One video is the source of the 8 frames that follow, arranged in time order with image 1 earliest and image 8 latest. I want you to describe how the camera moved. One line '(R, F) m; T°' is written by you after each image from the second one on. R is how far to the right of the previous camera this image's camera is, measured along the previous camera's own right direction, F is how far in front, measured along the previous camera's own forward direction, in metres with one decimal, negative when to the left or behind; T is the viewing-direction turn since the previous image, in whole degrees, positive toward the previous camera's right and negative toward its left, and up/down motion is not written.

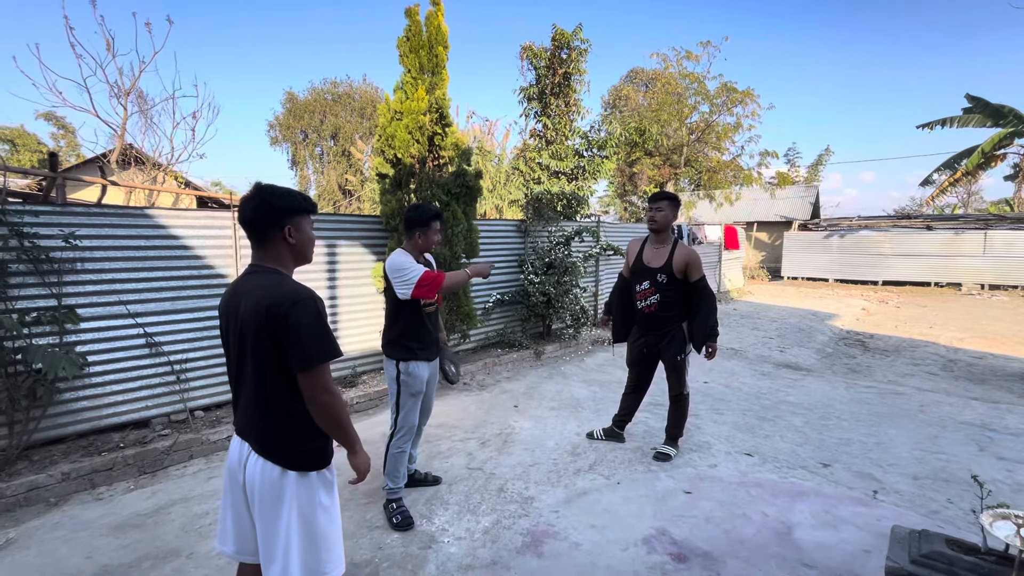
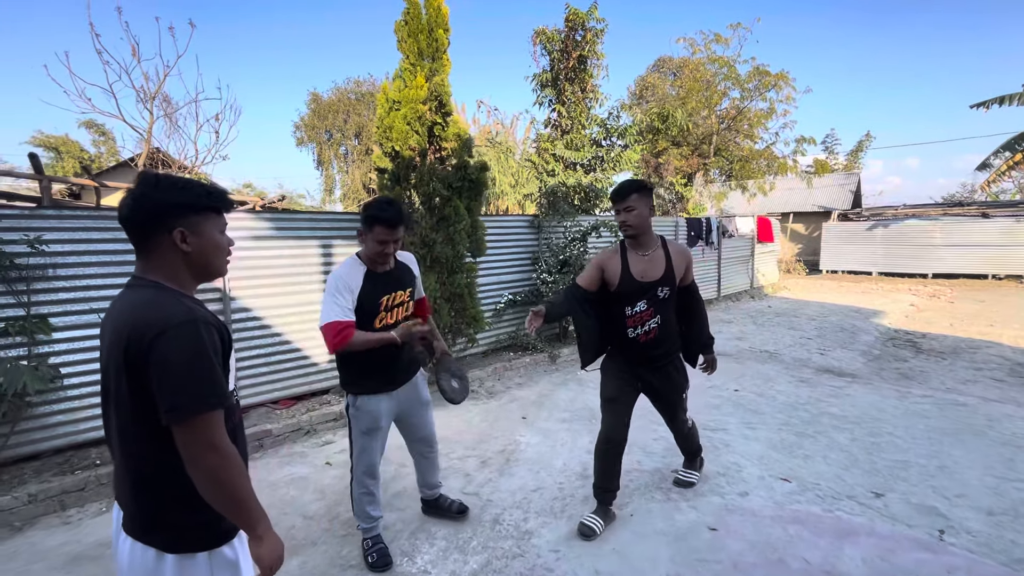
(+0.2, +0.4) m; -3°
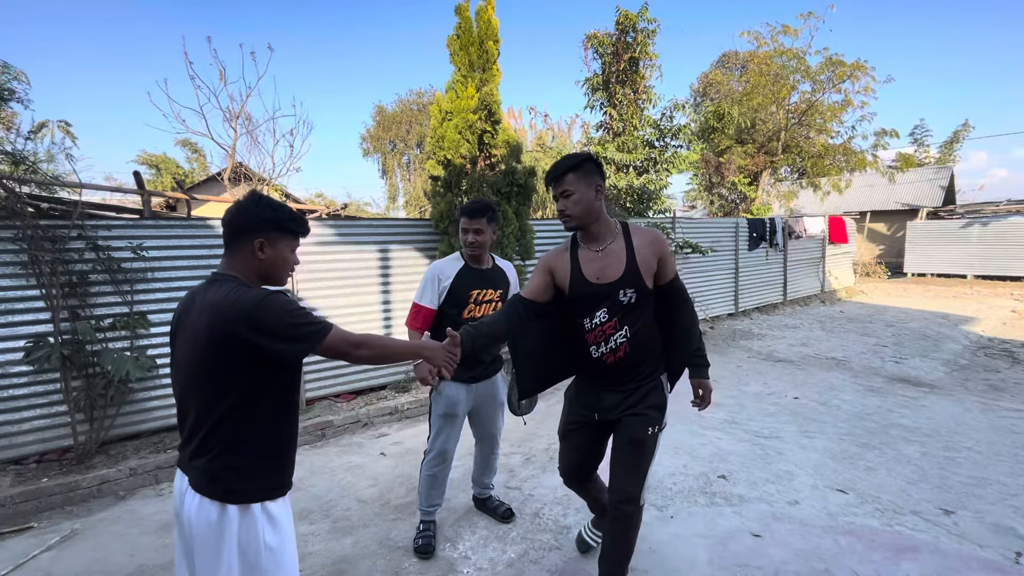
(+0.1, -0.1) m; -7°
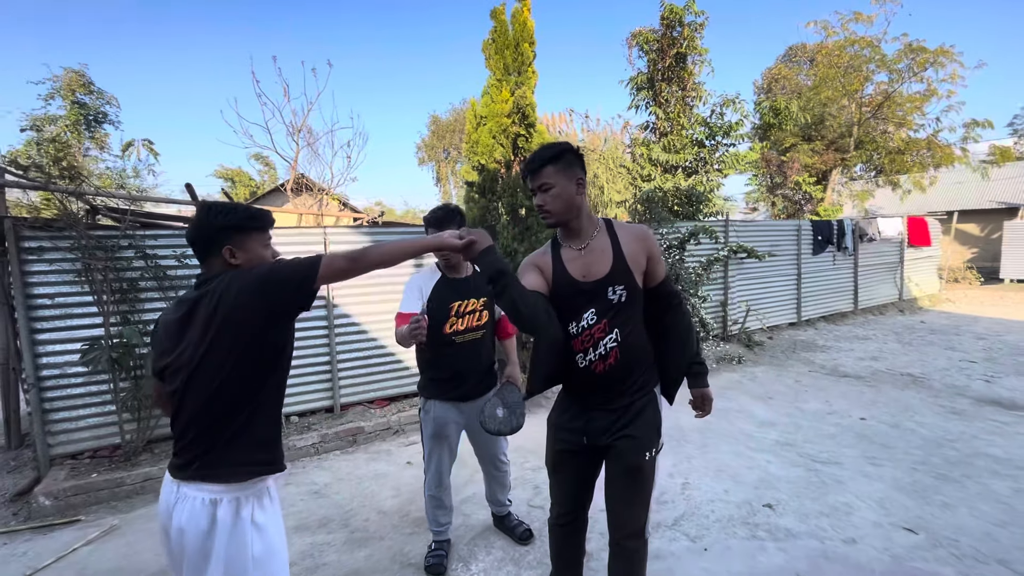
(+0.2, +0.2) m; -6°
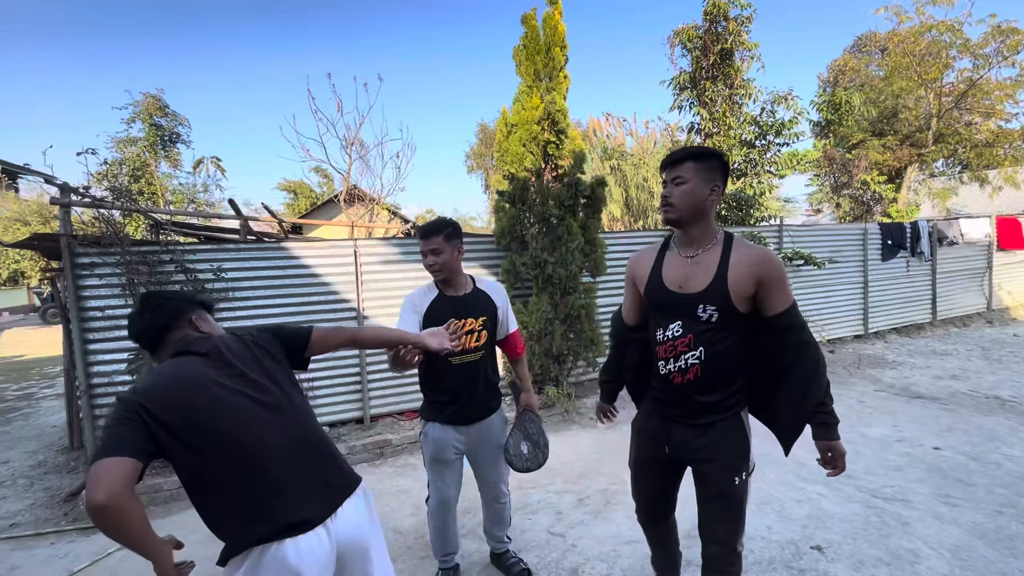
(+0.2, +0.2) m; -6°
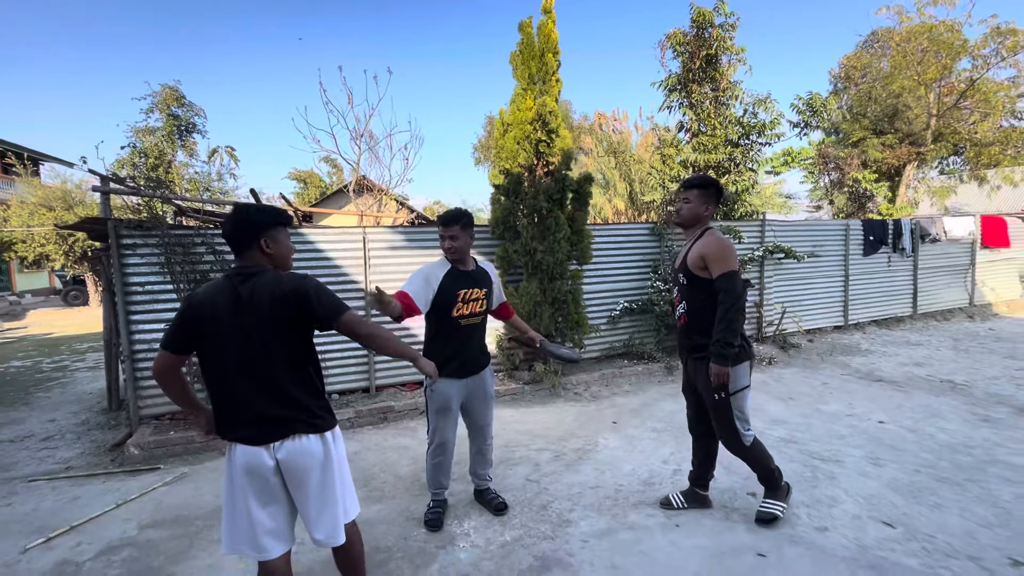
(+0.2, -0.5) m; -1°
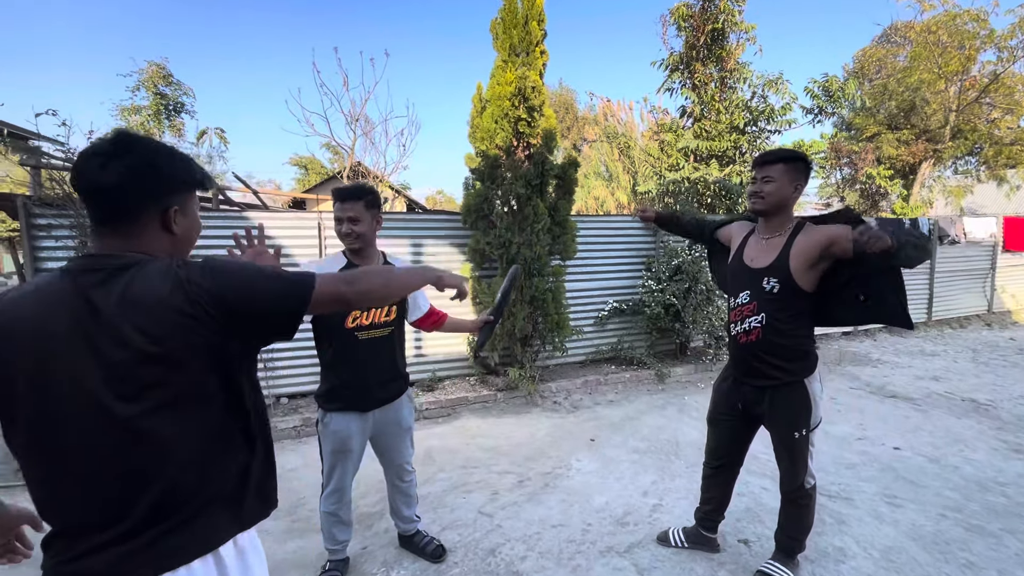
(+0.3, +0.6) m; 0°
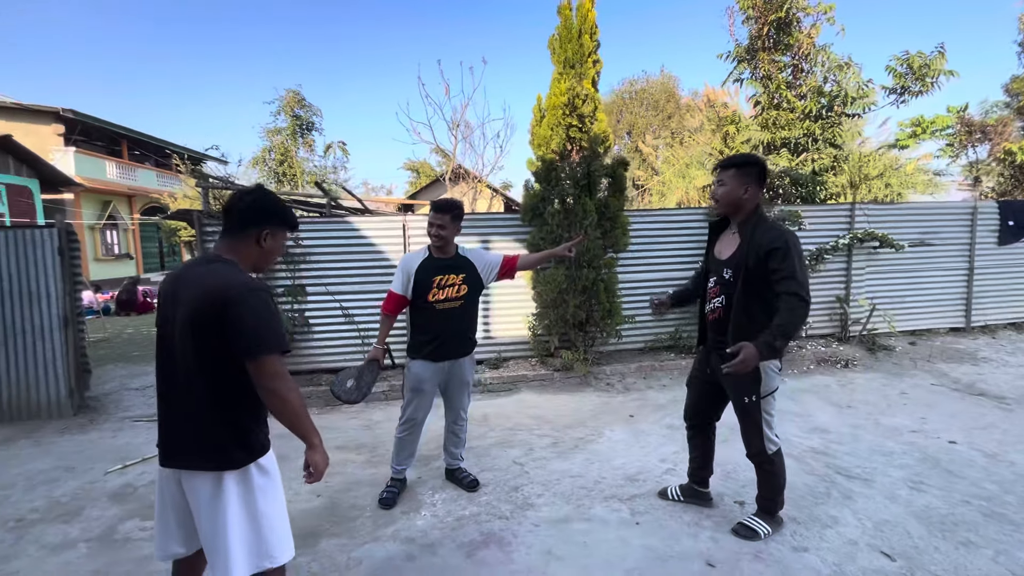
(+0.6, -0.6) m; -12°
